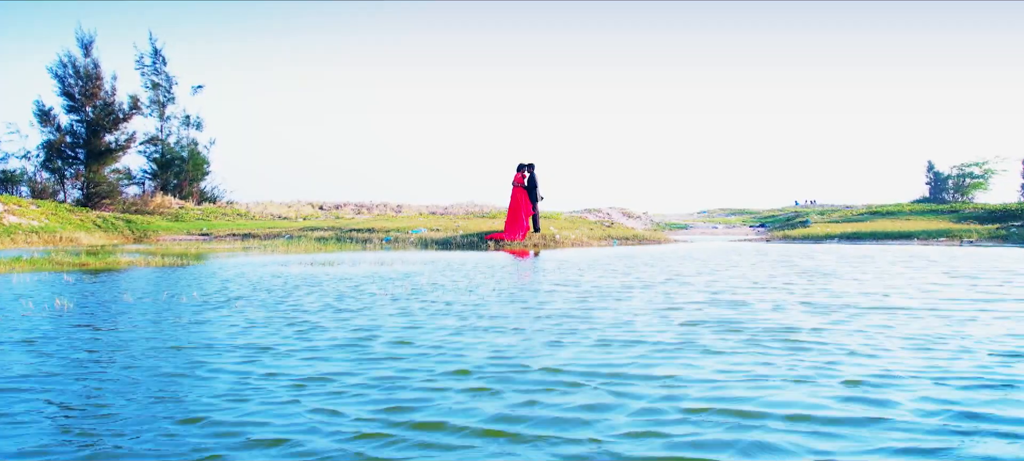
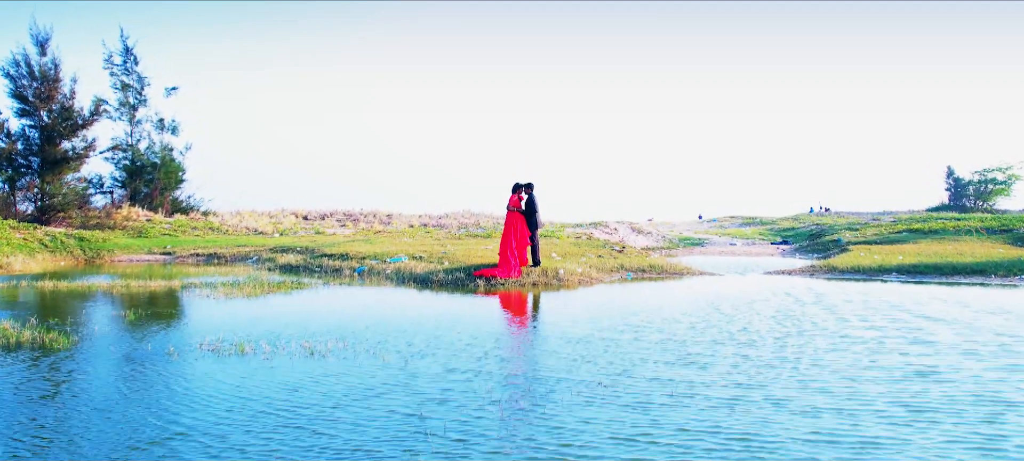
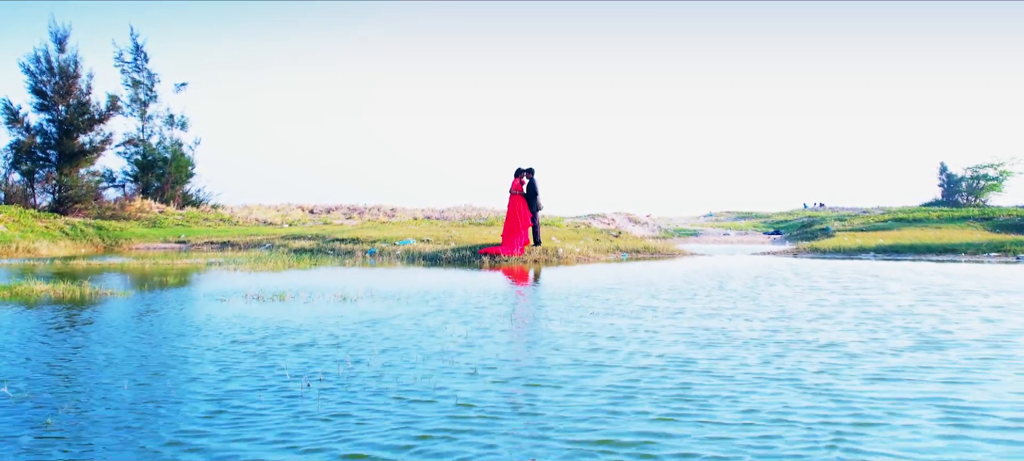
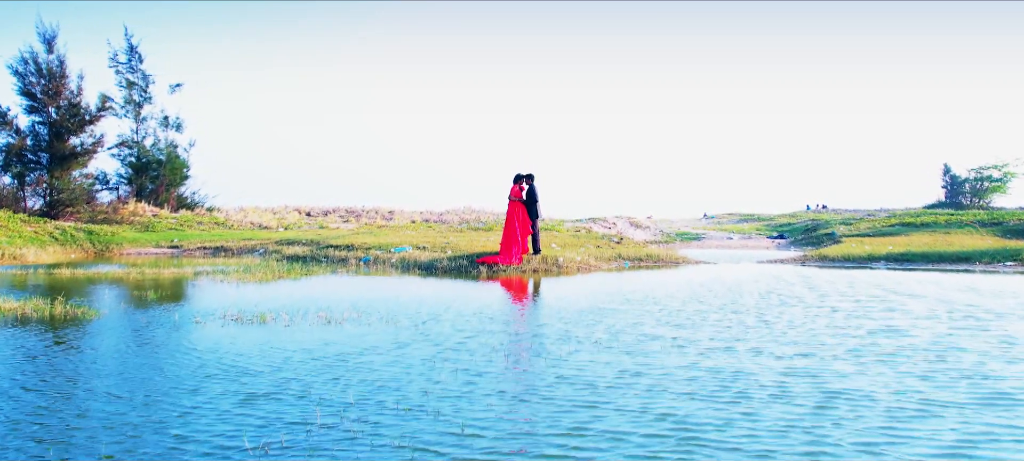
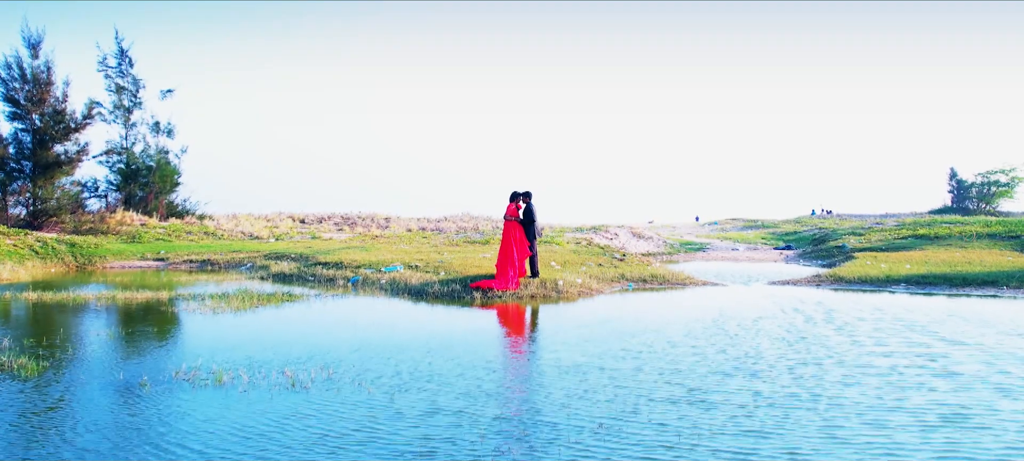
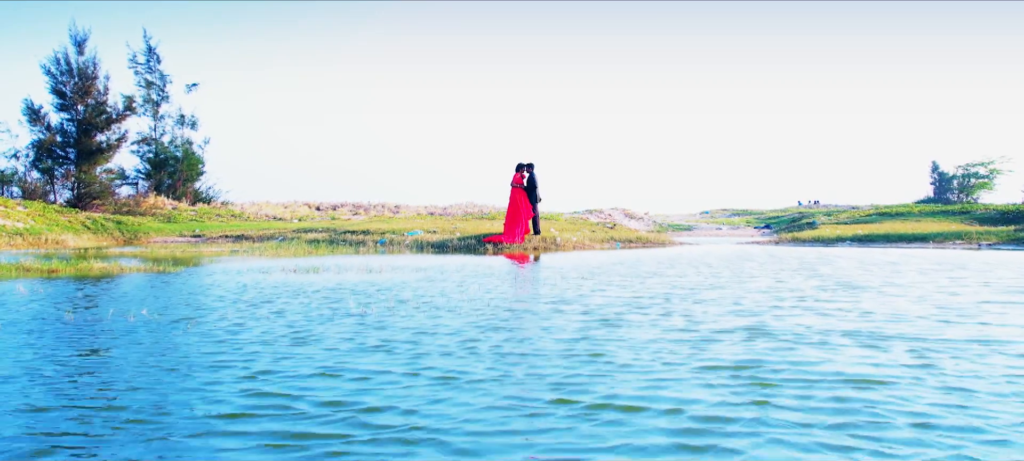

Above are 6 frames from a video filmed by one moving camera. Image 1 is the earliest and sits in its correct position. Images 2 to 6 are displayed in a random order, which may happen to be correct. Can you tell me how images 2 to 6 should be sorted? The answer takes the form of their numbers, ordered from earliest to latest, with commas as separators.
6, 3, 4, 2, 5
